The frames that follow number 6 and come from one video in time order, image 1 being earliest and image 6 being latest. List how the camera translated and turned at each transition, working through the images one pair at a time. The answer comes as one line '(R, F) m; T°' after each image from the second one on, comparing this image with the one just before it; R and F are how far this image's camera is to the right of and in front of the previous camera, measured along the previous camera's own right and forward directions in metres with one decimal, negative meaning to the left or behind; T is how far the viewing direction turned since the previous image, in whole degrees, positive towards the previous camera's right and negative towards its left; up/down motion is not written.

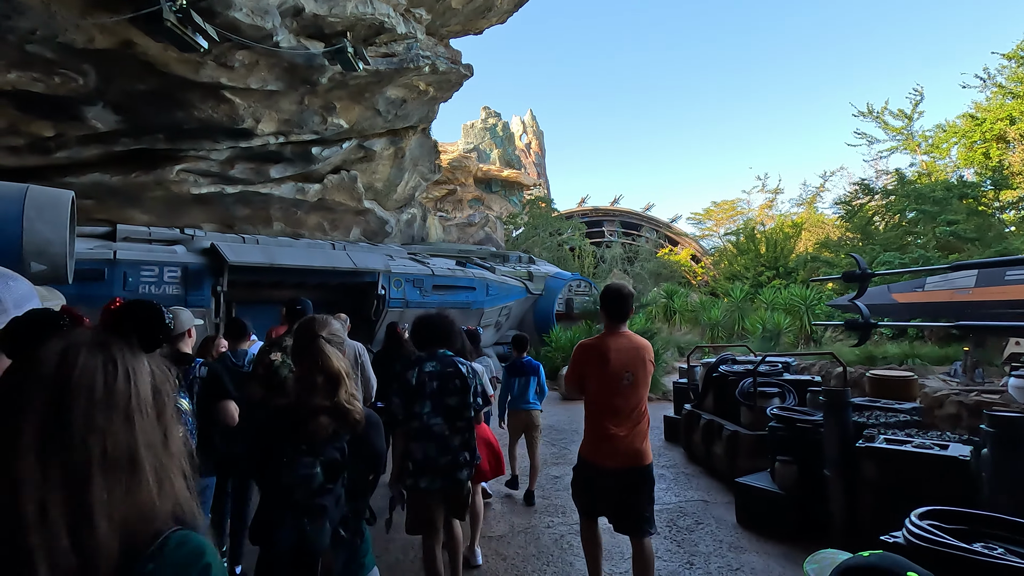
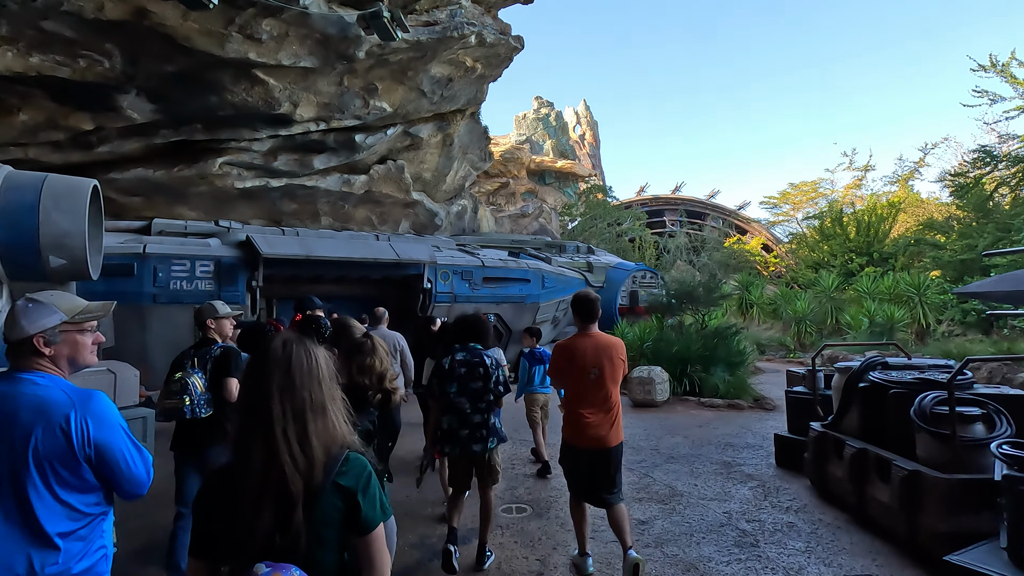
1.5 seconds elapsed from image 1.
(-0.1, +1.2) m; -6°
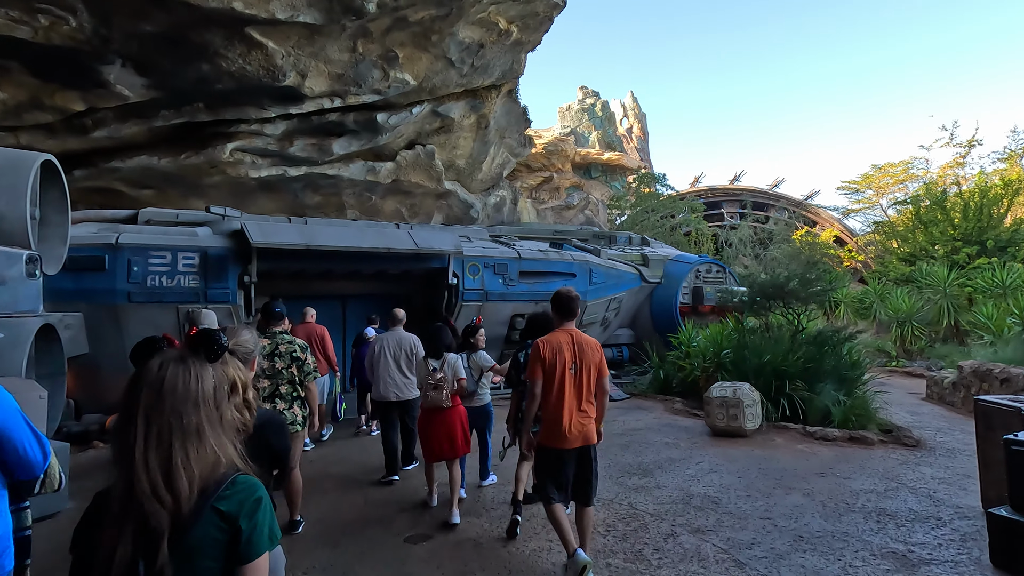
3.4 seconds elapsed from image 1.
(+0.1, +1.7) m; -5°
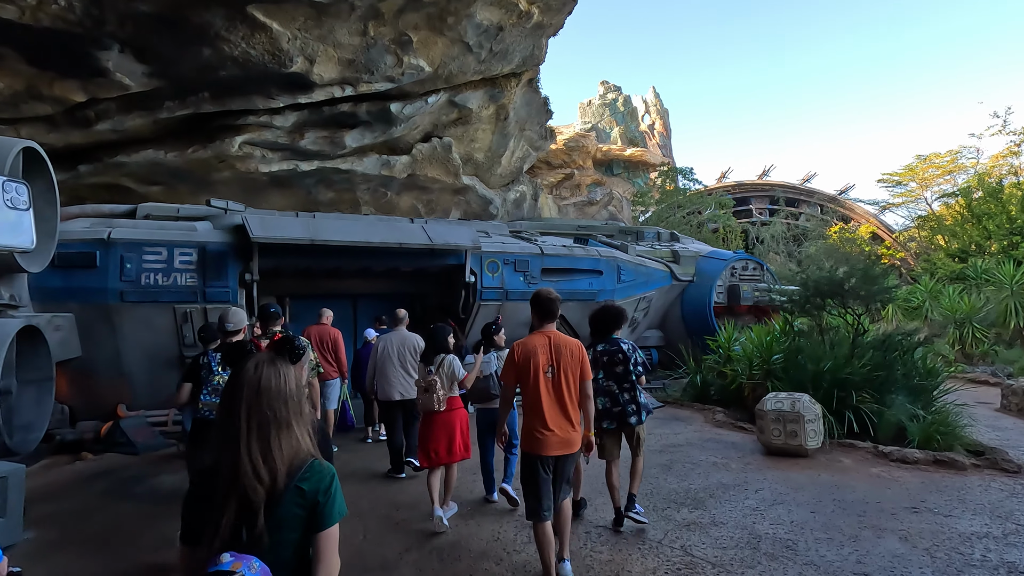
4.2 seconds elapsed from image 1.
(0.0, +0.7) m; -2°
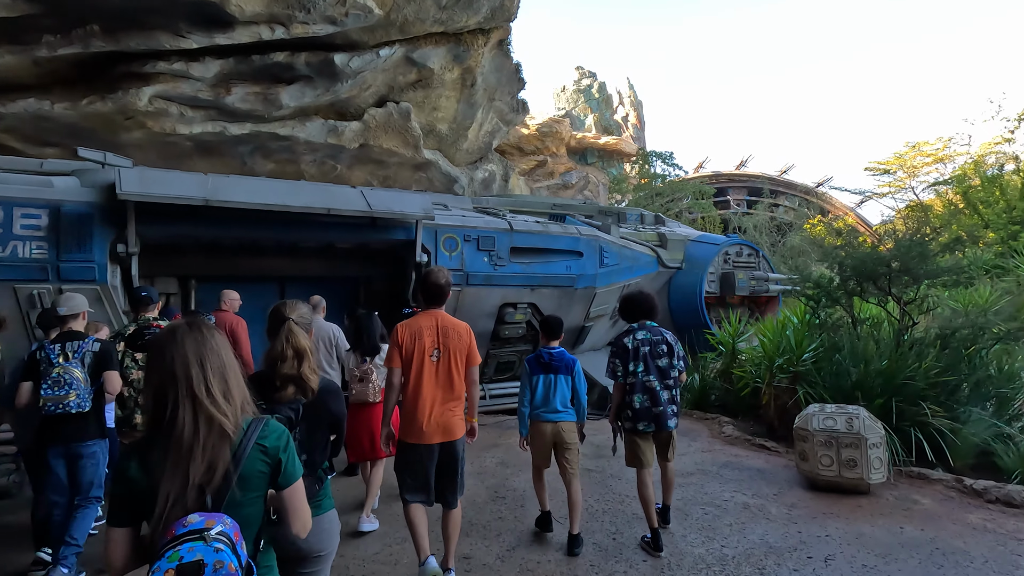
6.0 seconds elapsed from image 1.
(+0.1, +1.5) m; +3°
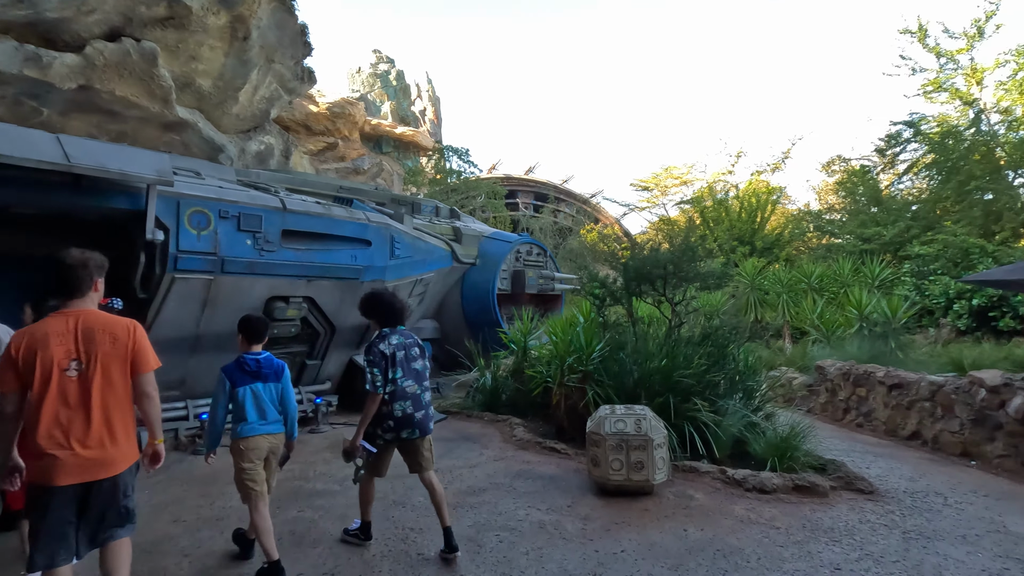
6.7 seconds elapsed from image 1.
(+0.1, +0.6) m; +22°
